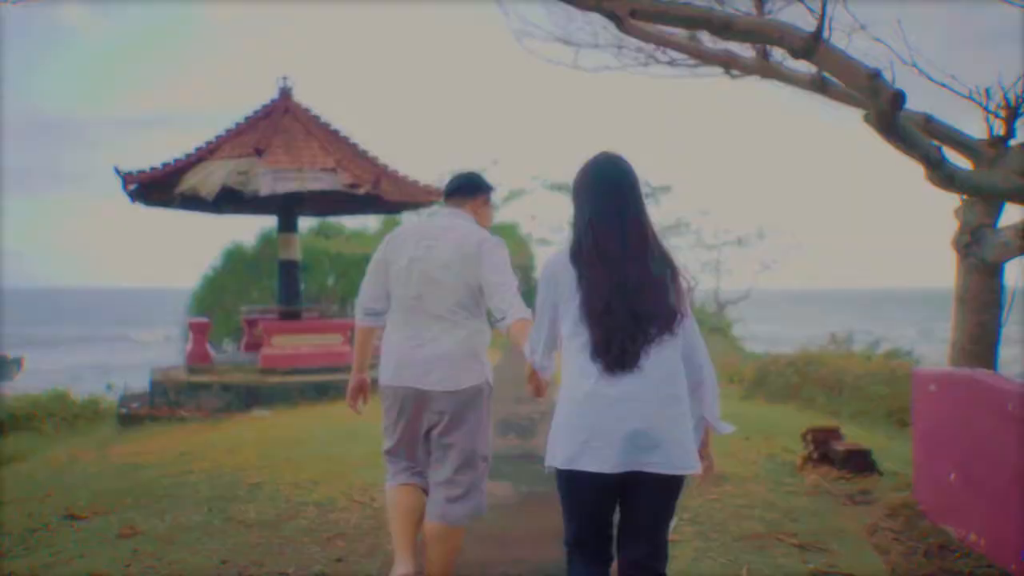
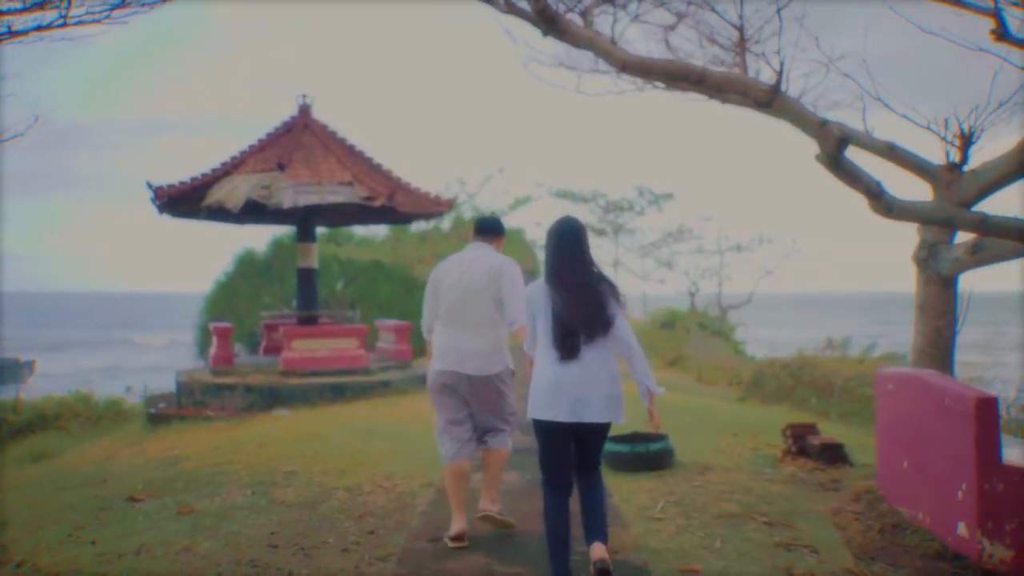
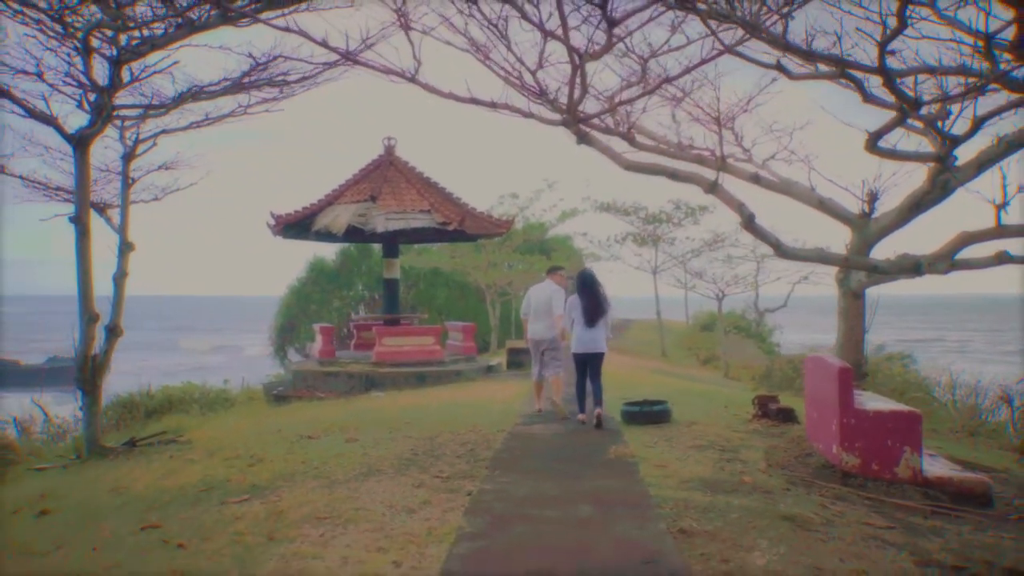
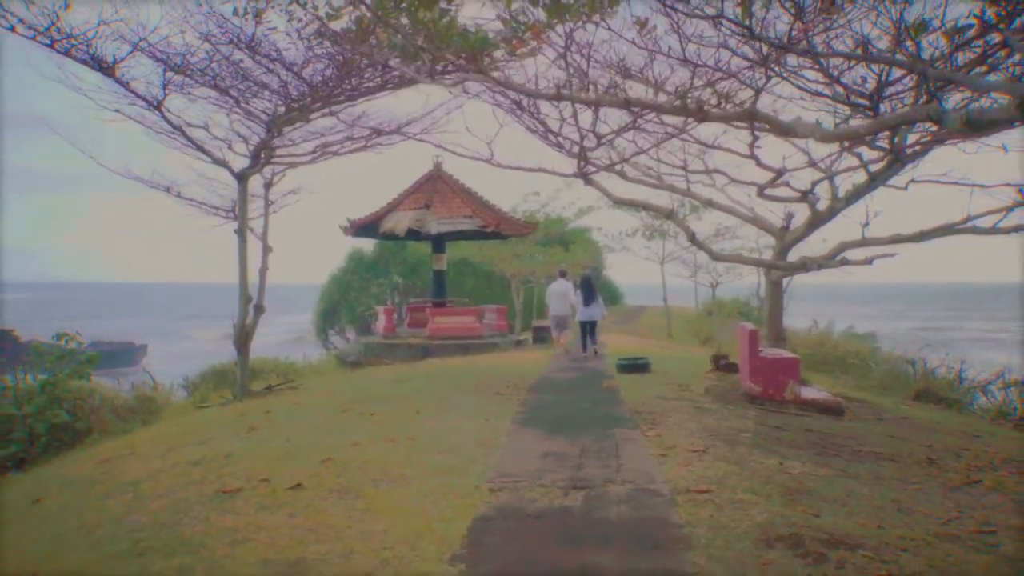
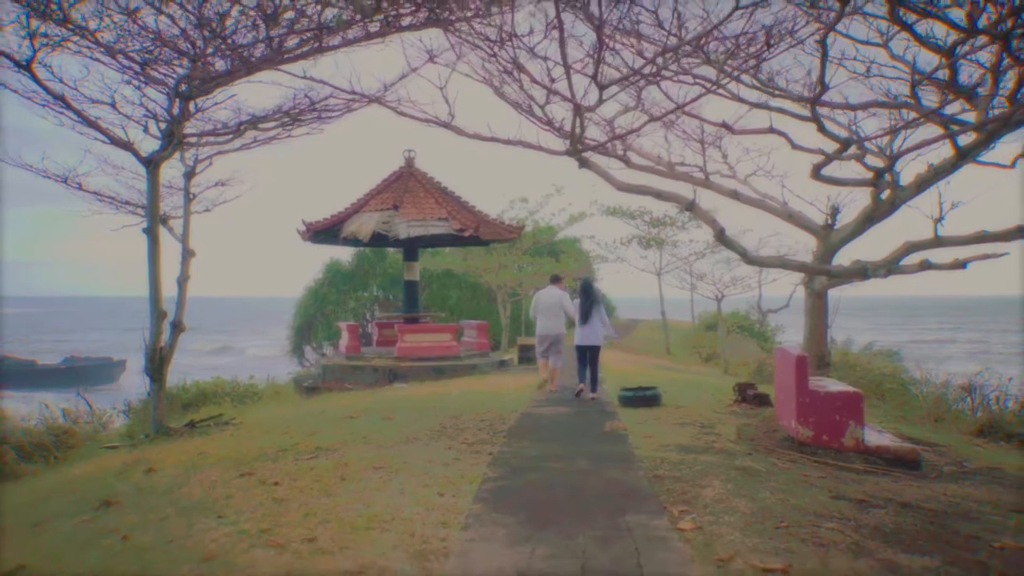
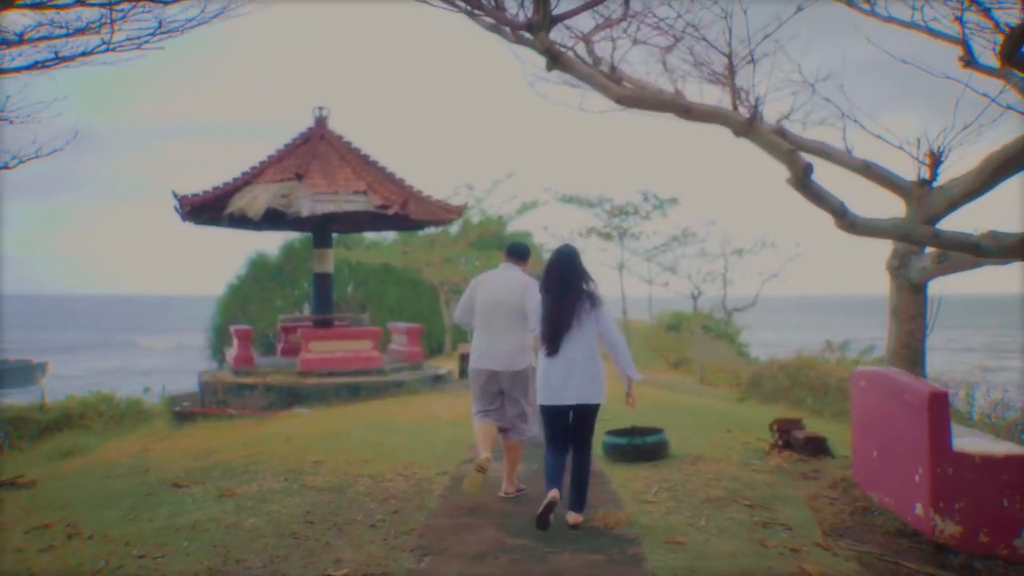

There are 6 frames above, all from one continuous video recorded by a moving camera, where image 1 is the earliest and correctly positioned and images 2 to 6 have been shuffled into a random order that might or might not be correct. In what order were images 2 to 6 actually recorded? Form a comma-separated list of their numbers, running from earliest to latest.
2, 6, 3, 5, 4
